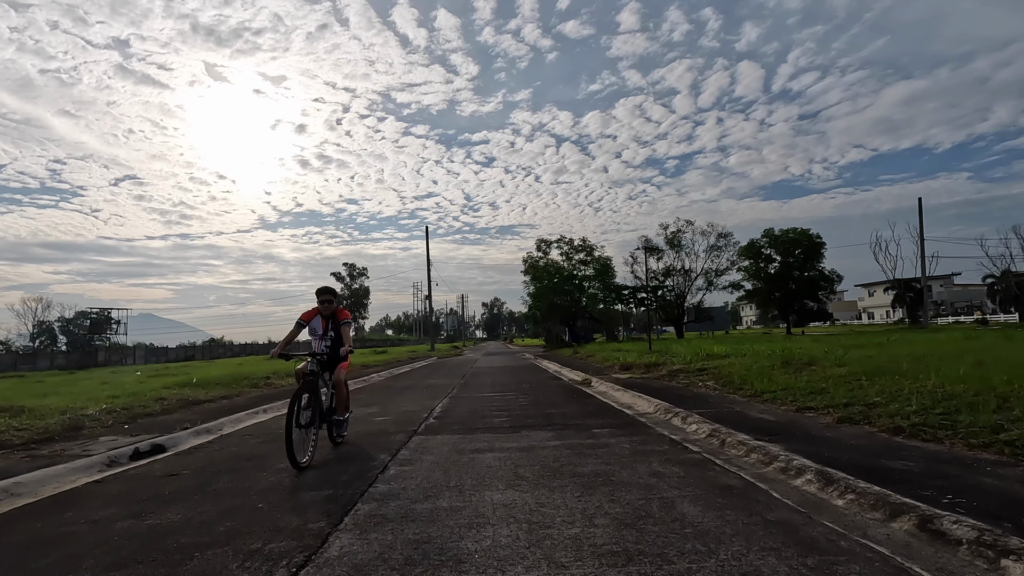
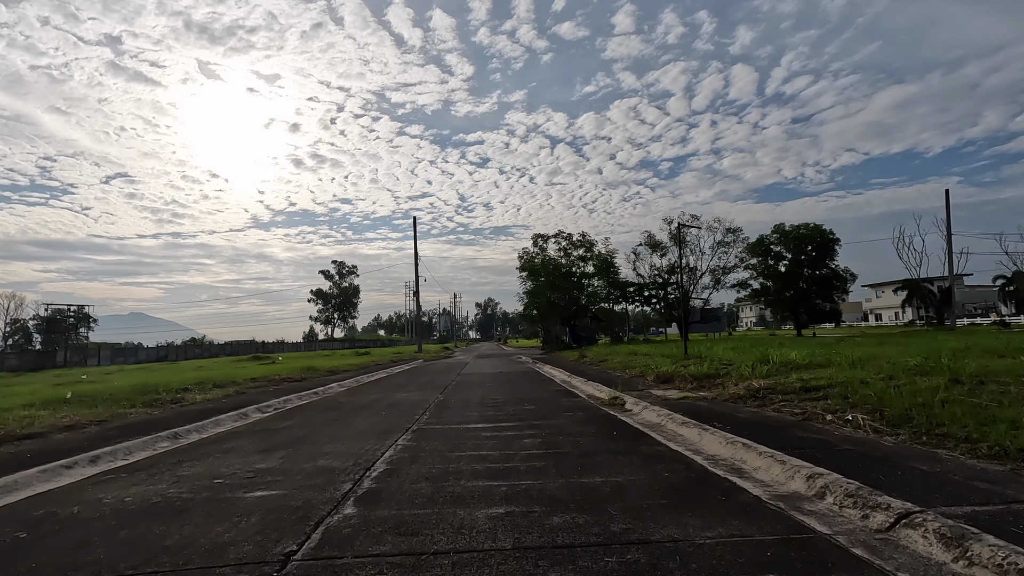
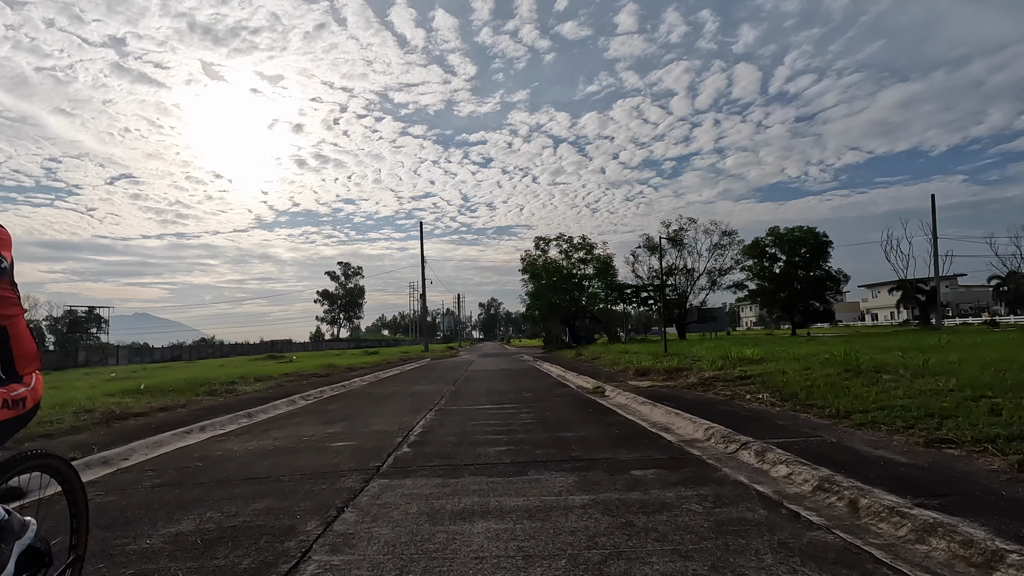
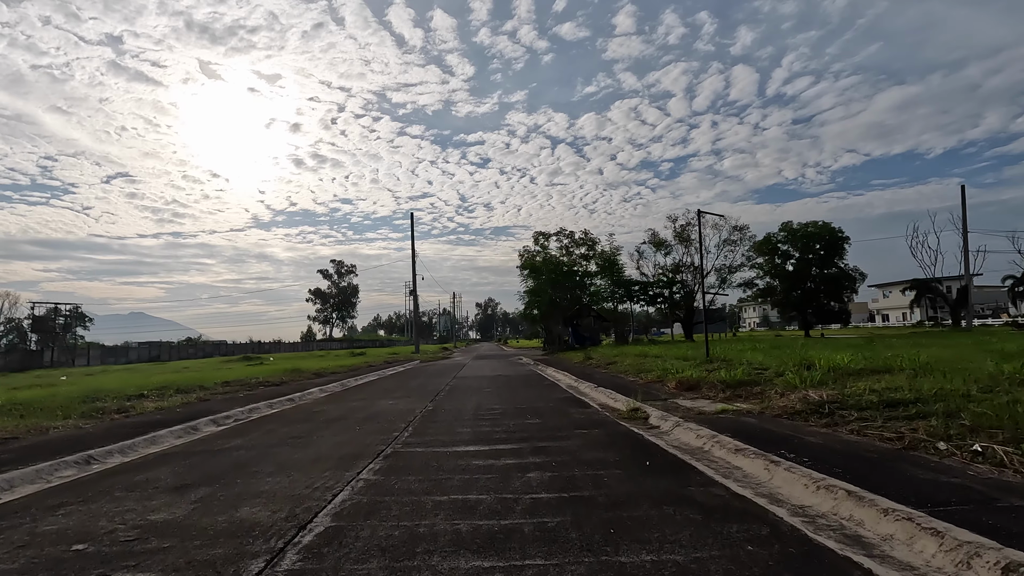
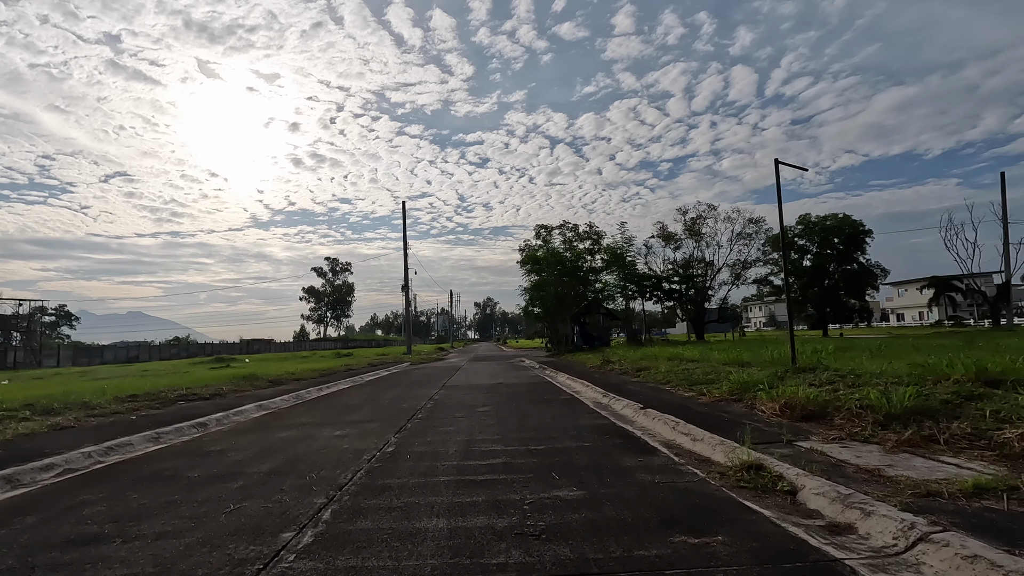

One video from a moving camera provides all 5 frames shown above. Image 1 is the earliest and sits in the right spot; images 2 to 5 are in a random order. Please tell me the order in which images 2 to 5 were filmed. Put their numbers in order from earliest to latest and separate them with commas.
3, 2, 4, 5
